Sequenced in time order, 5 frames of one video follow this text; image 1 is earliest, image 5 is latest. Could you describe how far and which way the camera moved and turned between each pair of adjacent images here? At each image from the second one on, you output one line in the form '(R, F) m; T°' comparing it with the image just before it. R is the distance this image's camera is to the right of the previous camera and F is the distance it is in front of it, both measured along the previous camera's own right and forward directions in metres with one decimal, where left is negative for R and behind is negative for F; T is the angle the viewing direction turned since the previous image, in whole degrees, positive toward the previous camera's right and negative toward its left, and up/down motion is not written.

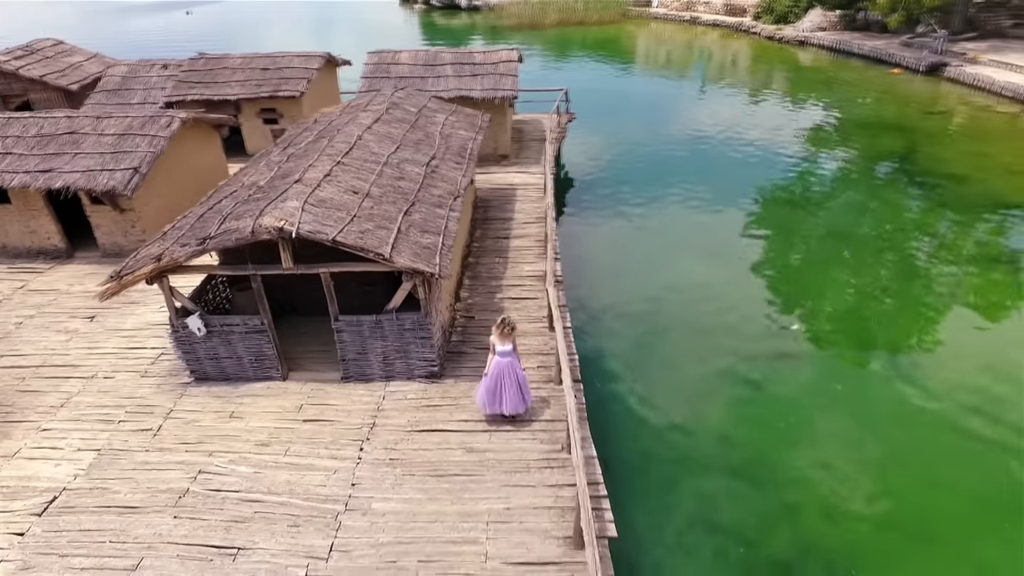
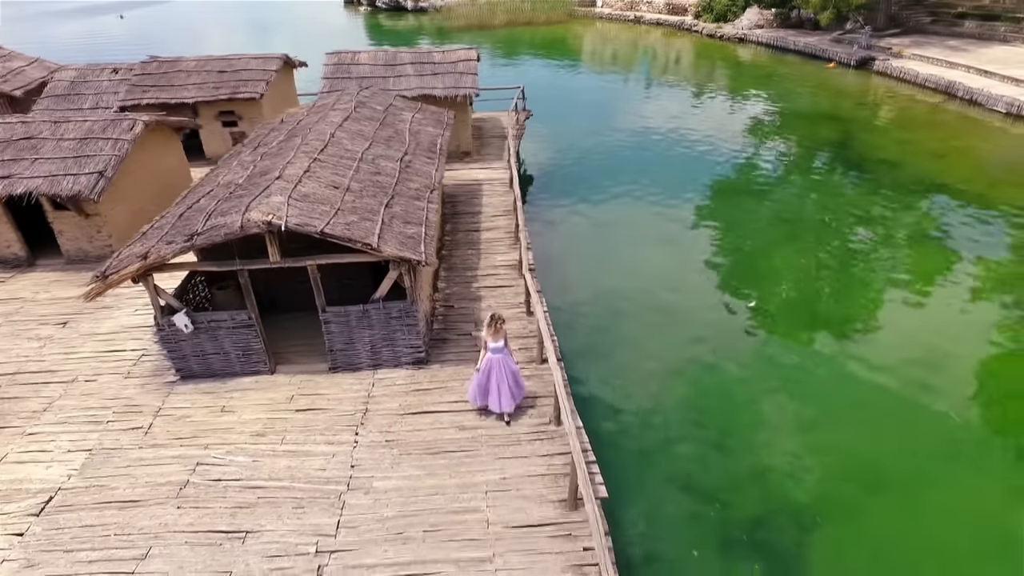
(-0.5, -0.5) m; +4°
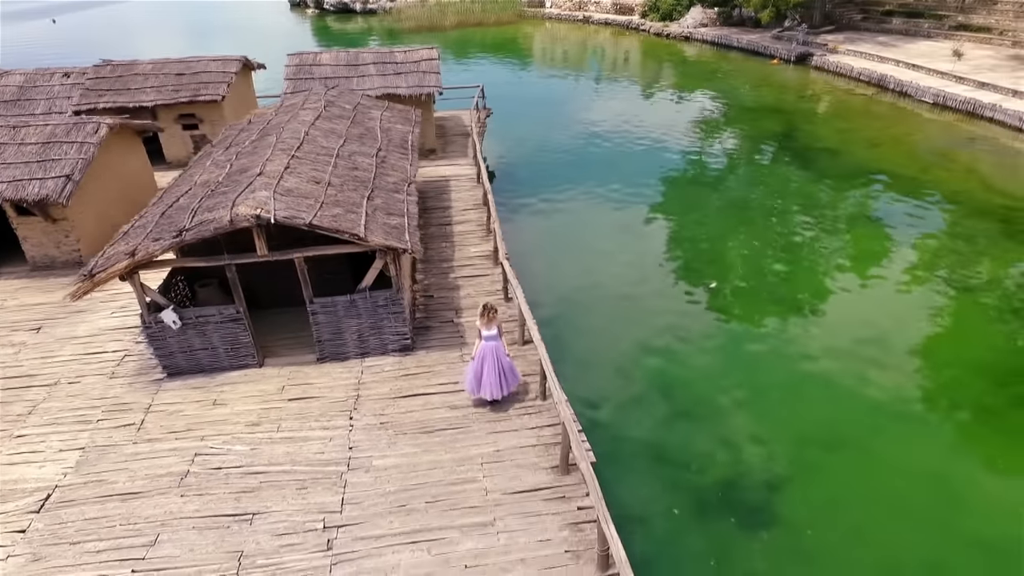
(-0.4, -0.5) m; +4°
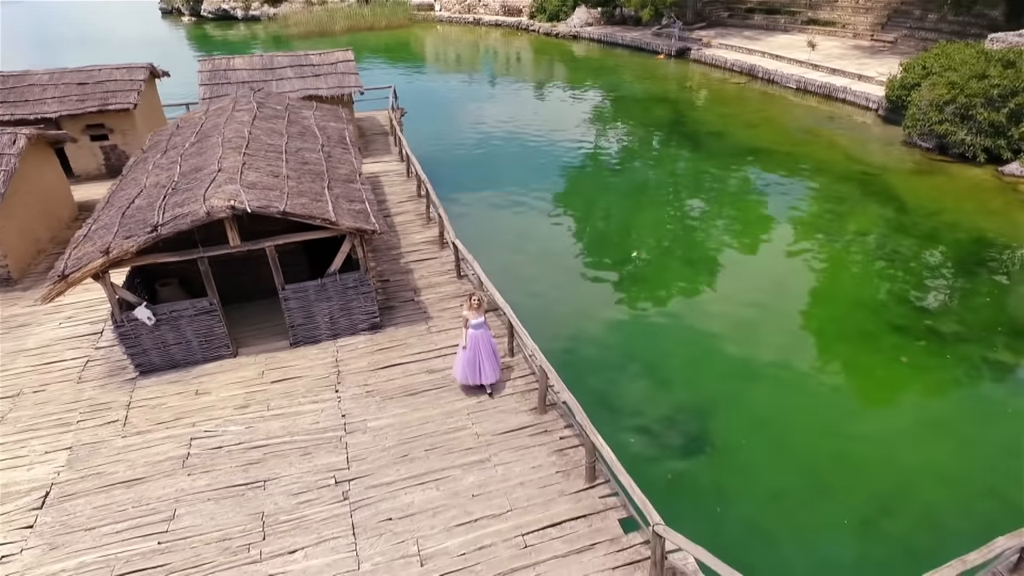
(-1.1, -1.0) m; +9°
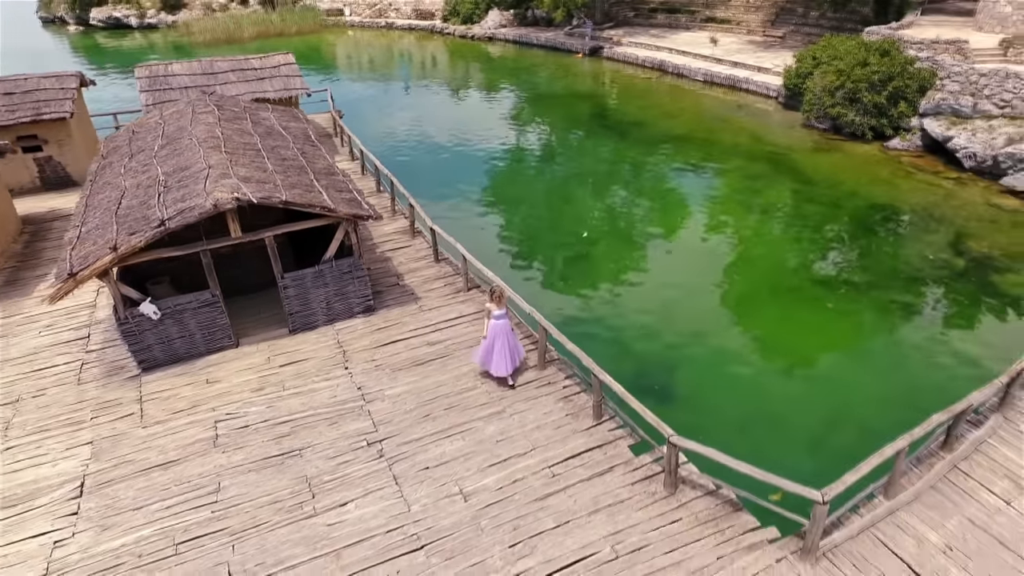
(-1.3, -0.9) m; +7°
